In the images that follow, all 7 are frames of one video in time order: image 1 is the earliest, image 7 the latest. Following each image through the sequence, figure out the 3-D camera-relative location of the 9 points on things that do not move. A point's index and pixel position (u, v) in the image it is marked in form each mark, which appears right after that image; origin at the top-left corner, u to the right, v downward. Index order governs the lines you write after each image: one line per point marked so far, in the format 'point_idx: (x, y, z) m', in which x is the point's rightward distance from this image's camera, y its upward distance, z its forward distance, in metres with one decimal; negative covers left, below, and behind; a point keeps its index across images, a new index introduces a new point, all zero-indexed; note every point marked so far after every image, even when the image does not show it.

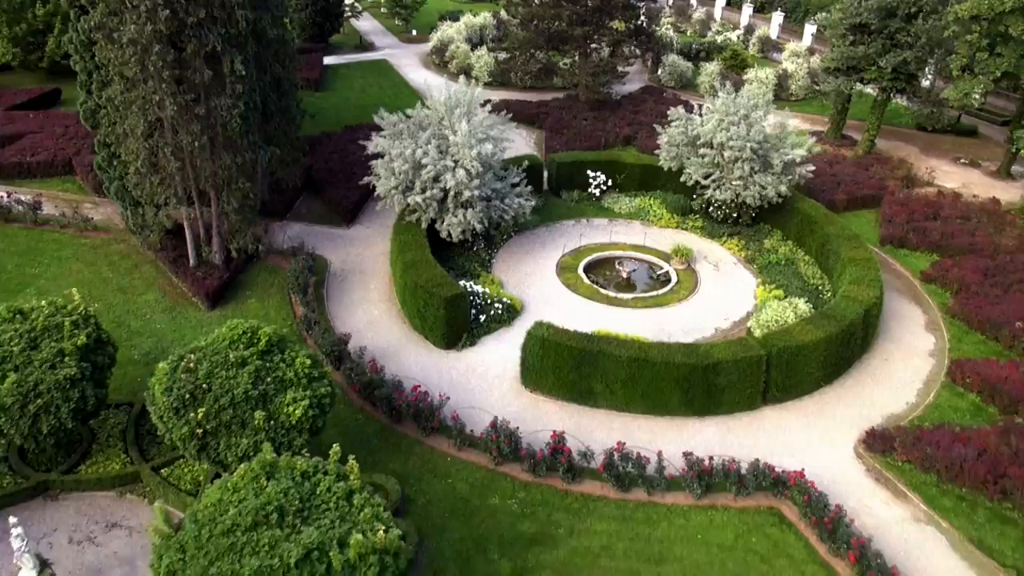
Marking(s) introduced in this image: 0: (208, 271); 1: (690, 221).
0: (-6.5, +0.4, +15.3) m
1: (+4.7, +1.8, +18.9) m
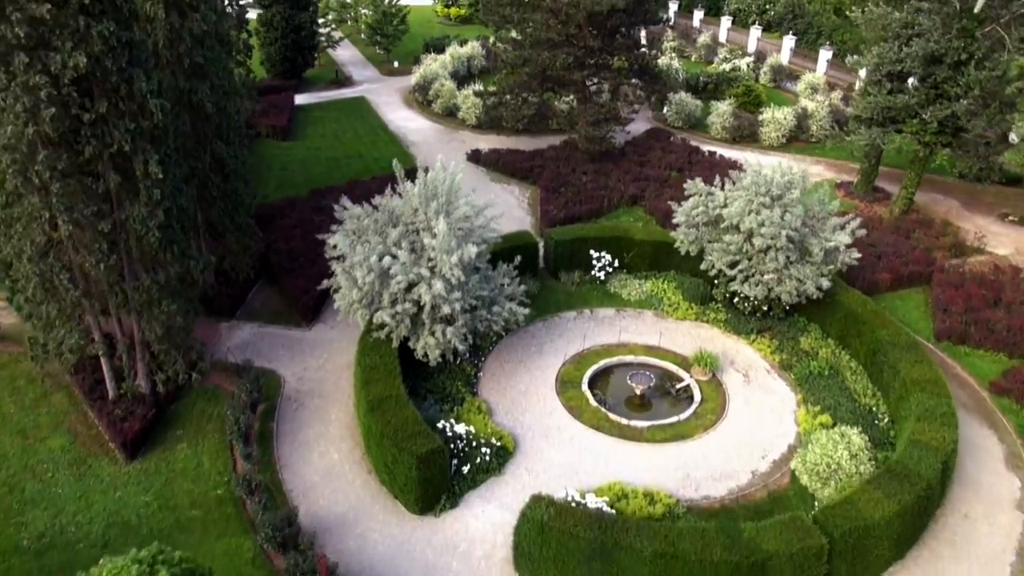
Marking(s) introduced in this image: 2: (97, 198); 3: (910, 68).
0: (-6.7, -2.1, +12.5) m
1: (+4.5, -0.5, +16.1) m
2: (-6.2, +1.3, +10.7) m
3: (+10.2, +5.6, +18.4) m
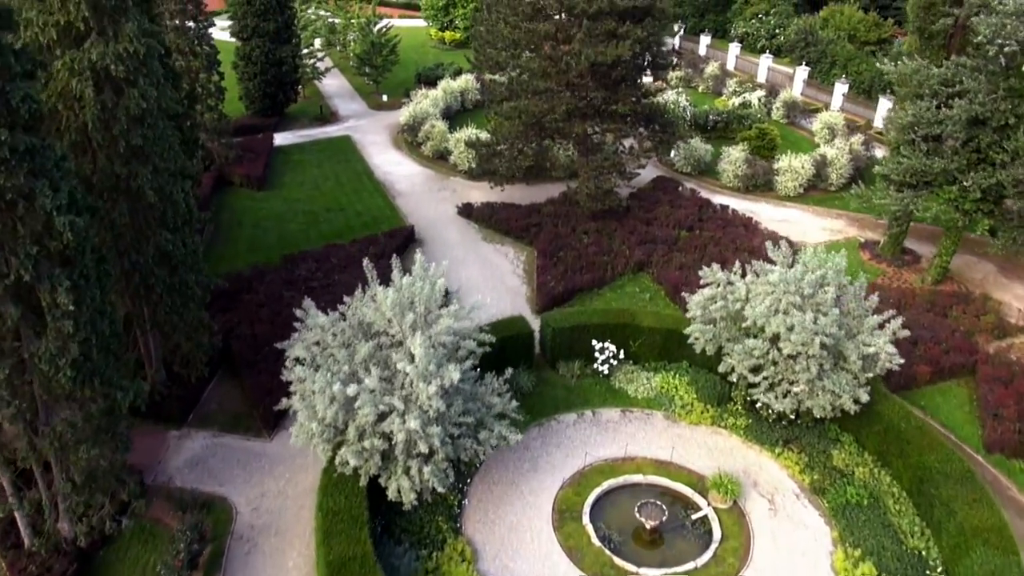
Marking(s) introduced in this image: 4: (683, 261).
0: (-6.8, -4.0, +10.5) m
1: (+4.3, -2.5, +14.2) m
2: (-6.3, -0.6, +8.8) m
3: (+10.1, +3.6, +16.5) m
4: (+4.5, +0.7, +18.9) m
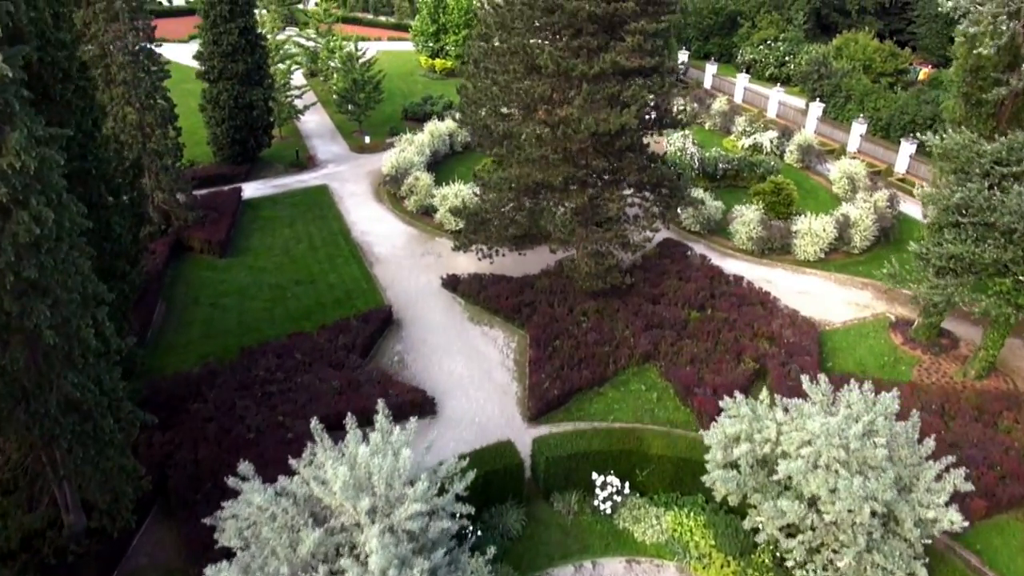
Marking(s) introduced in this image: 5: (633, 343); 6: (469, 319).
0: (-7.1, -6.2, +8.3) m
1: (+4.0, -4.7, +12.0) m
2: (-6.6, -2.8, +6.5) m
3: (+9.8, +1.4, +14.3) m
4: (+4.3, -1.5, +16.7) m
5: (+2.9, -1.3, +17.0) m
6: (-1.1, -0.8, +18.4) m
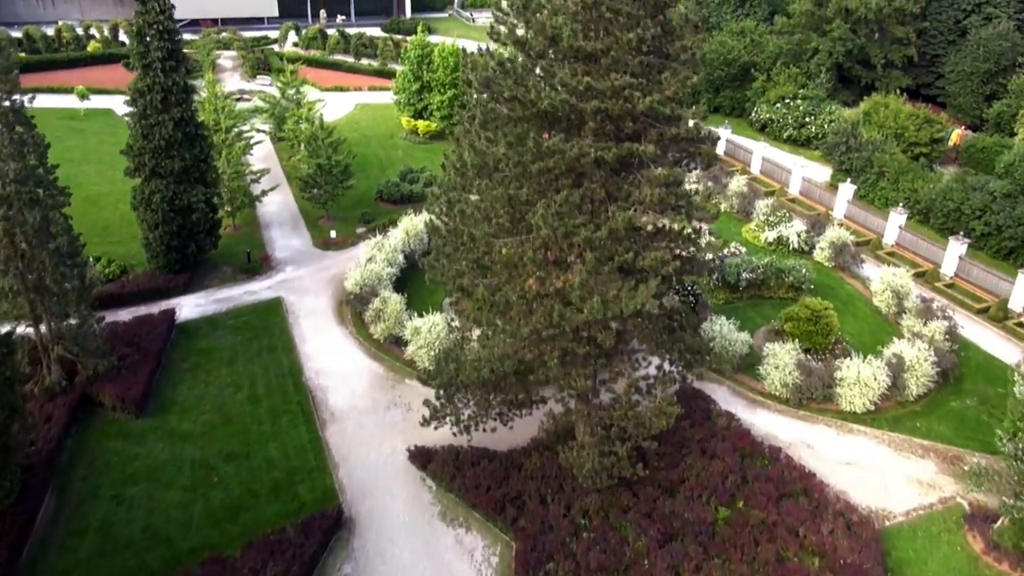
0: (-7.4, -9.9, +4.4) m
1: (+3.7, -8.5, +8.2) m
2: (-6.9, -6.5, +2.7) m
3: (+9.5, -2.5, +10.6) m
4: (+3.9, -5.4, +13.0) m
5: (+2.5, -5.2, +13.2) m
6: (-1.5, -4.6, +14.6) m
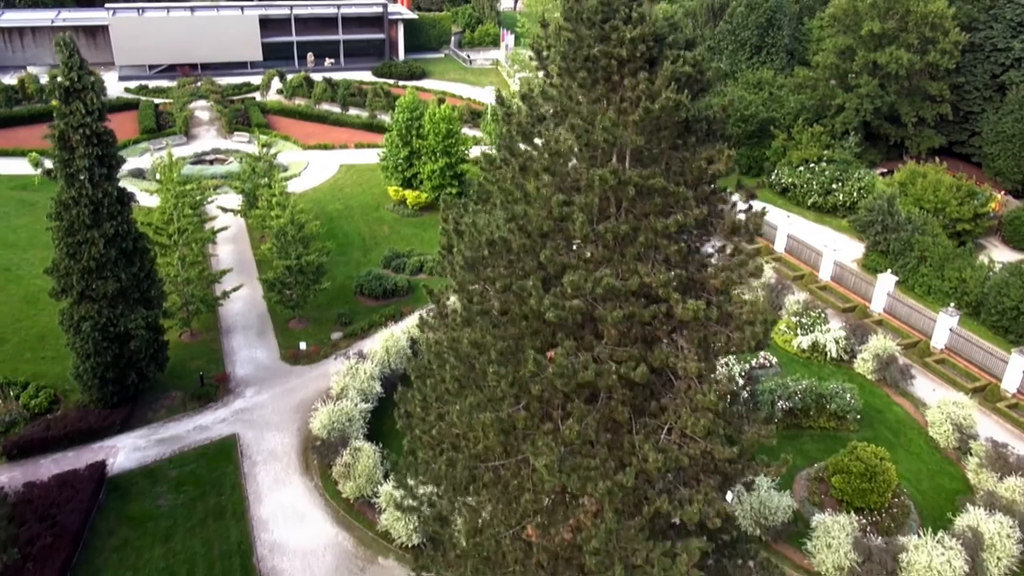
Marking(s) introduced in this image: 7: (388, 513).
0: (-7.5, -13.0, +1.2) m
1: (+3.6, -11.7, +5.0) m
2: (-7.0, -9.6, -0.5) m
3: (+9.4, -5.7, +7.5) m
4: (+3.8, -8.6, +9.8) m
5: (+2.4, -8.4, +10.0) m
6: (-1.6, -7.9, +11.4) m
7: (-2.6, -4.7, +14.9) m
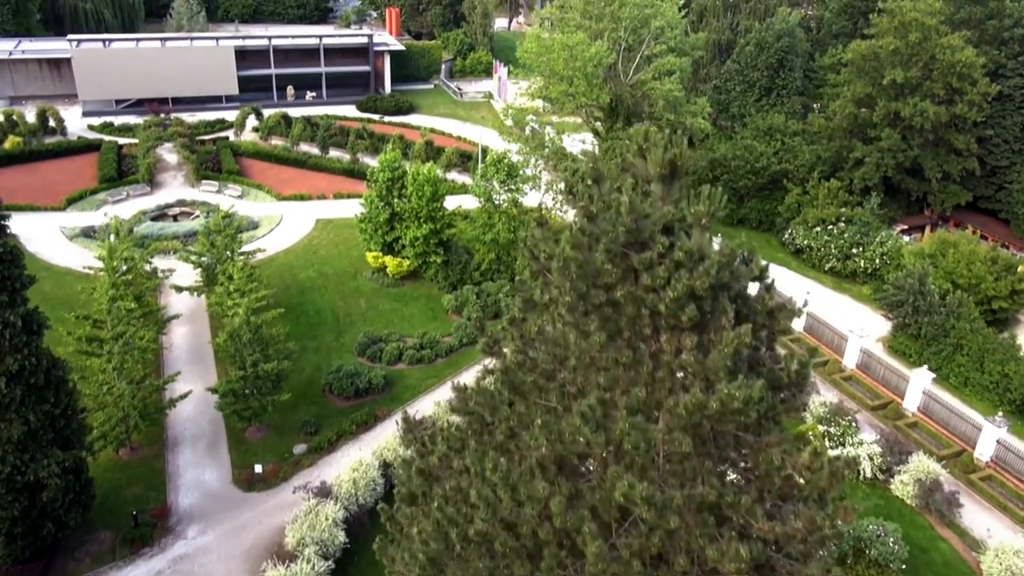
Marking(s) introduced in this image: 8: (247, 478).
0: (-7.7, -15.7, -1.7) m
1: (+3.4, -14.5, +2.2) m
2: (-7.1, -12.3, -3.3) m
3: (+9.2, -8.5, +4.8) m
4: (+3.6, -11.4, +7.0) m
5: (+2.2, -11.2, +7.3) m
6: (-1.8, -10.7, +8.7) m
7: (-2.8, -7.5, +12.2) m
8: (-6.6, -4.6, +17.9) m
